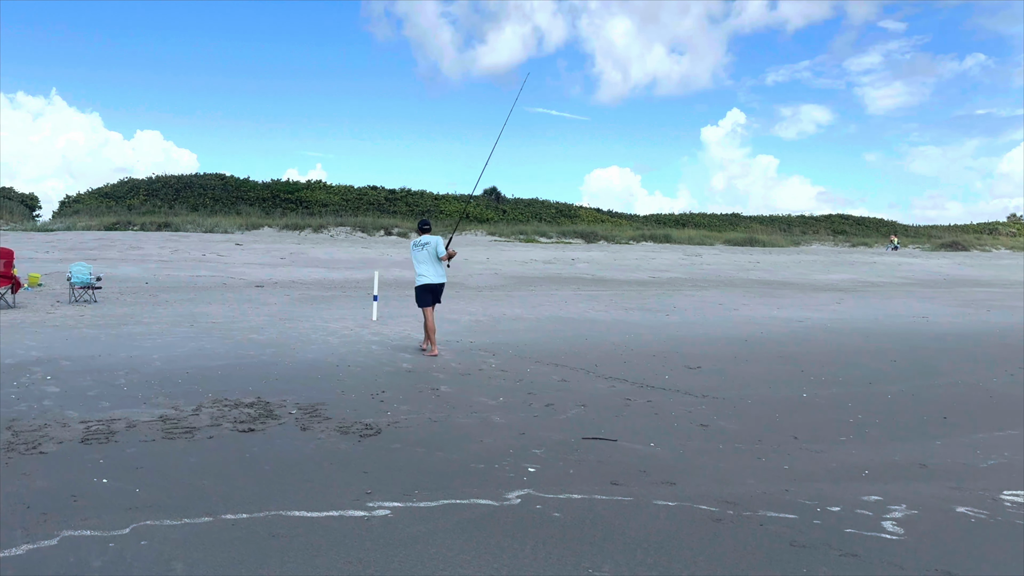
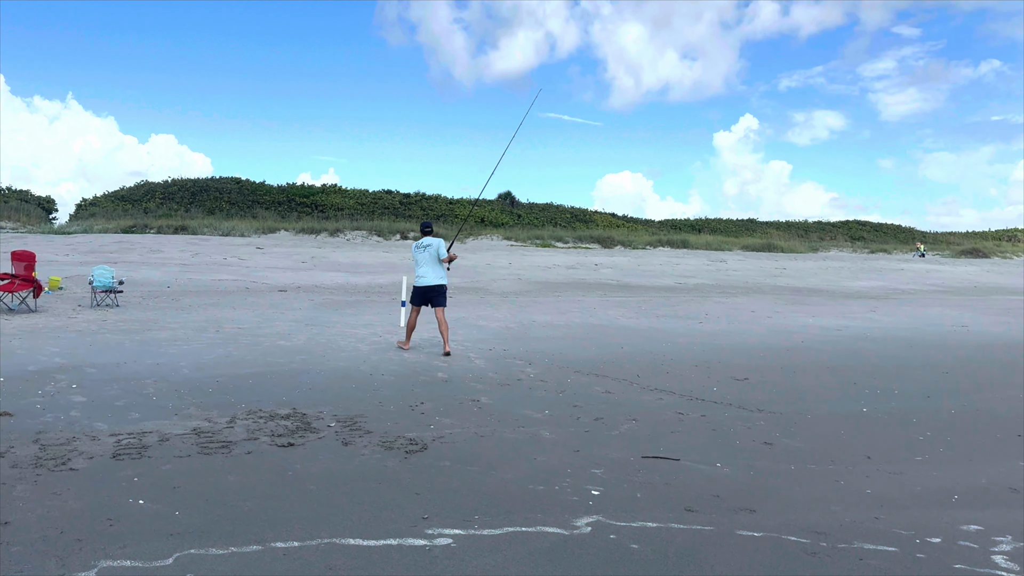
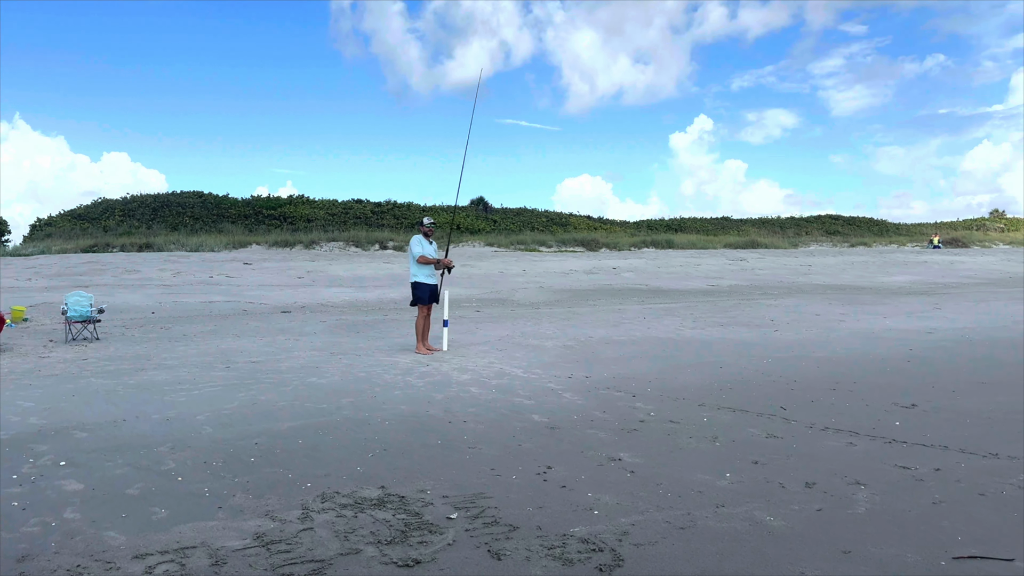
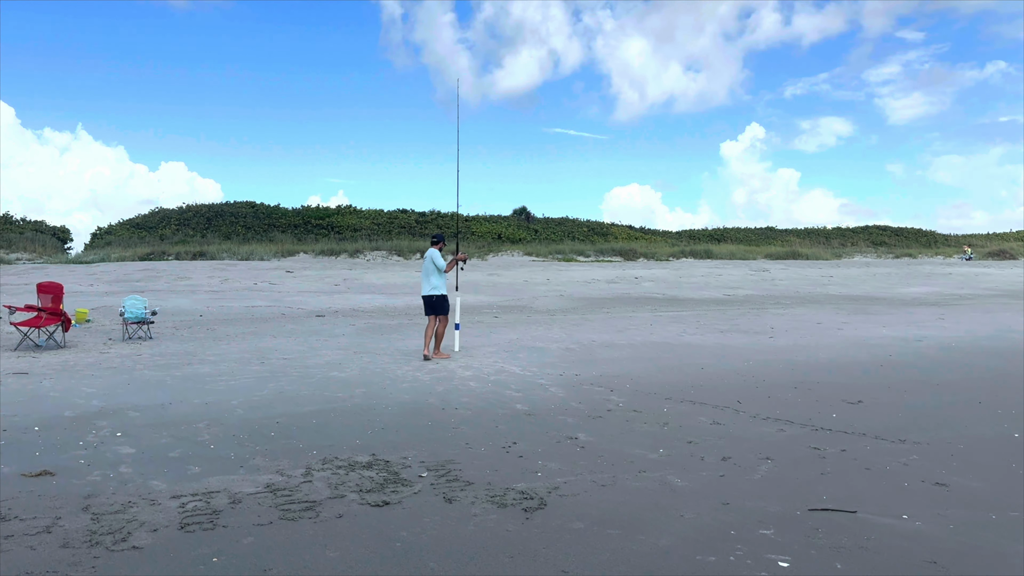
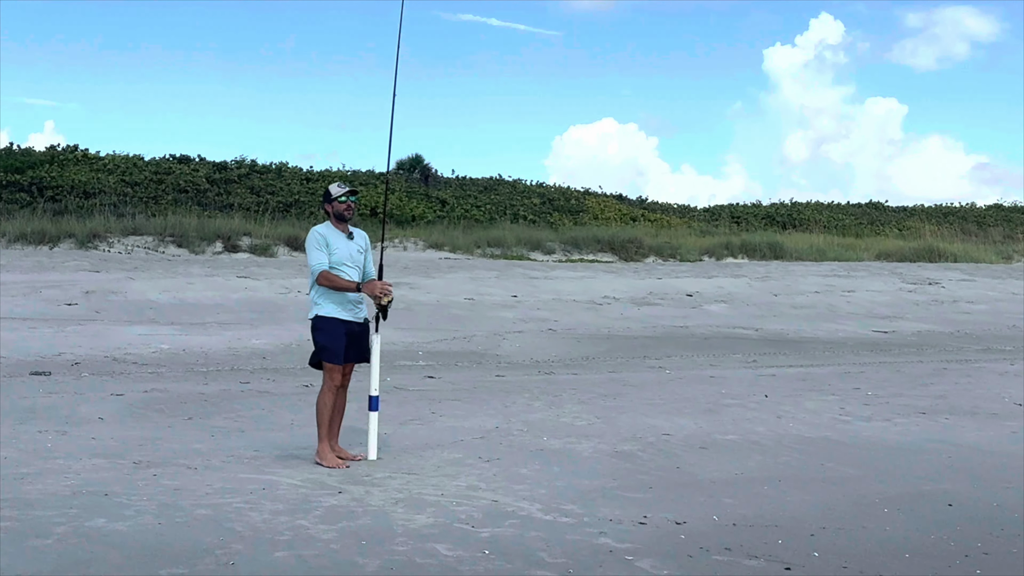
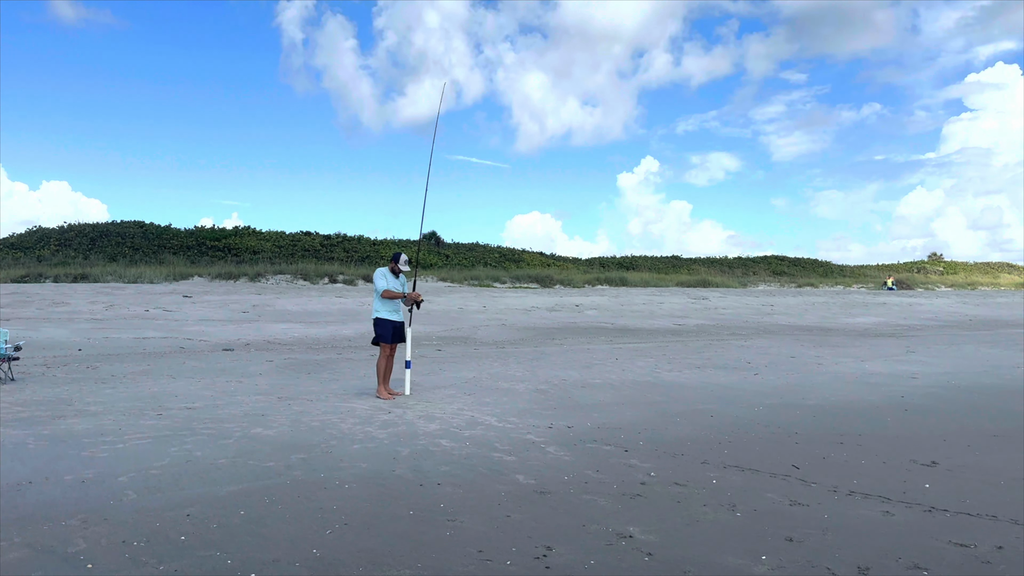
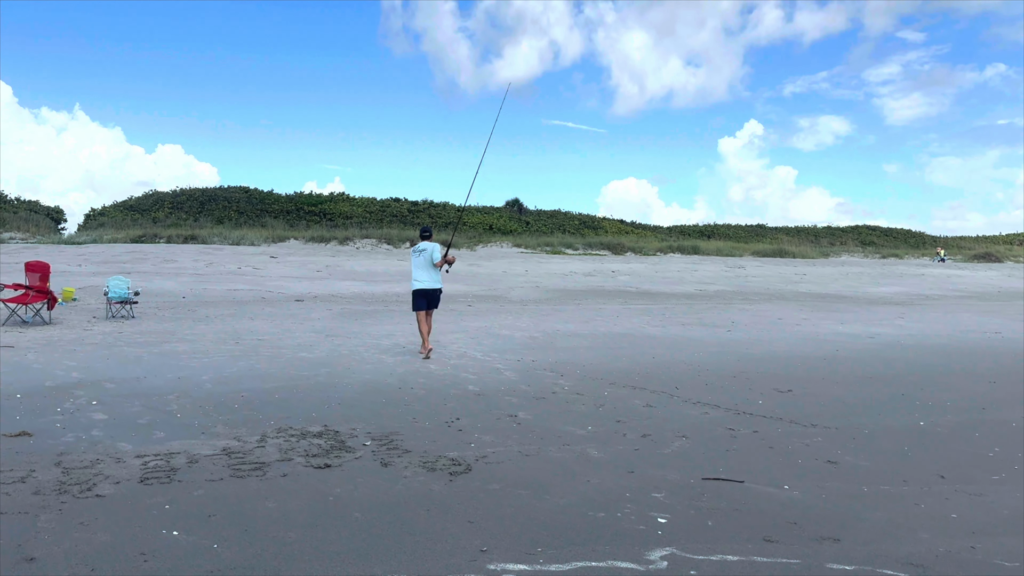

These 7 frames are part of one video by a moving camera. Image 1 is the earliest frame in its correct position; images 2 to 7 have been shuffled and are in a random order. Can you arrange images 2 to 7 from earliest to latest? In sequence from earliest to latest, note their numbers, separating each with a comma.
2, 7, 4, 3, 6, 5
